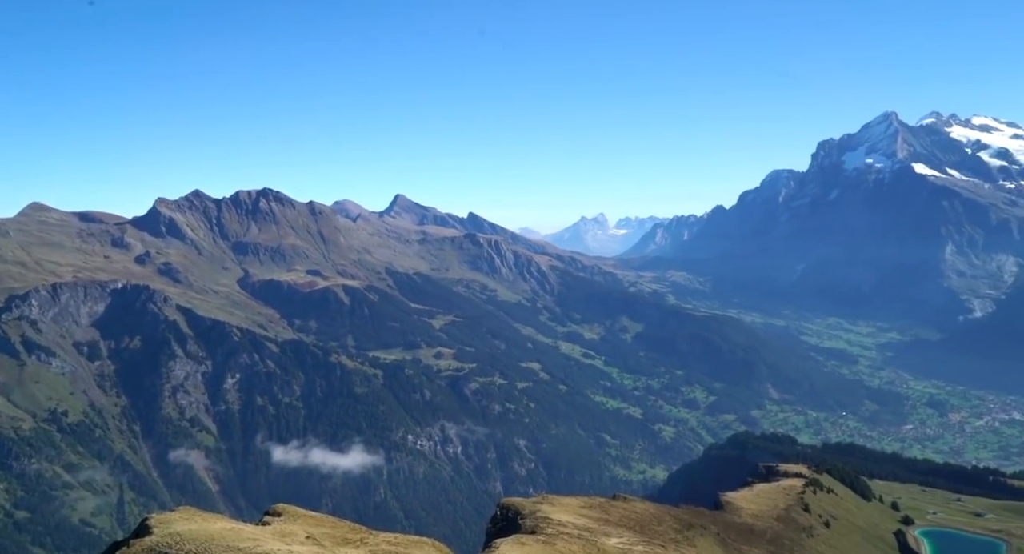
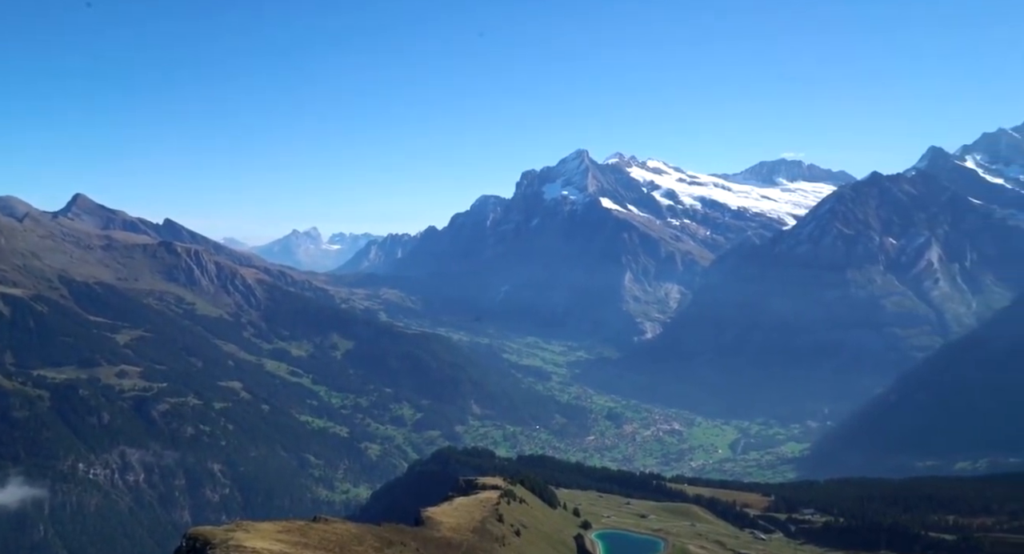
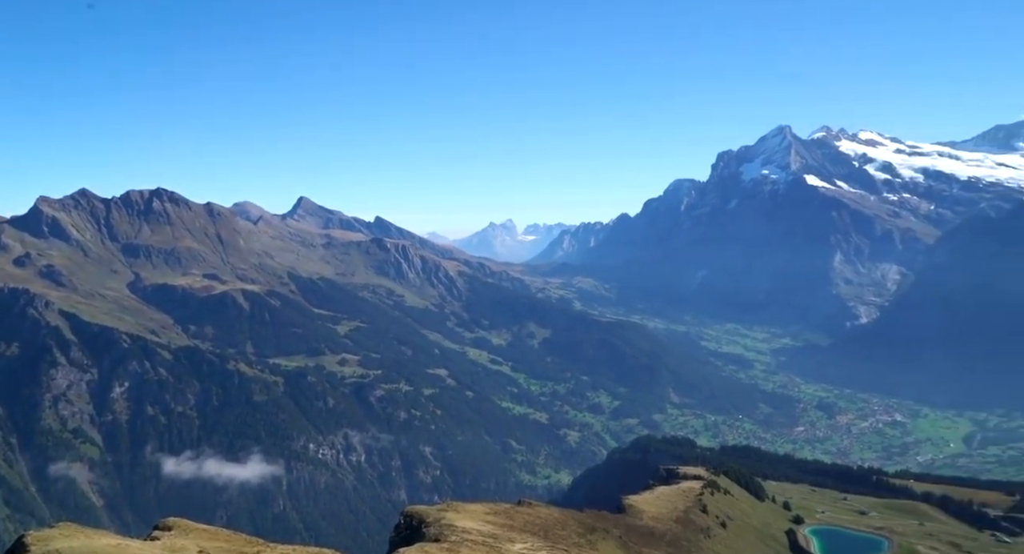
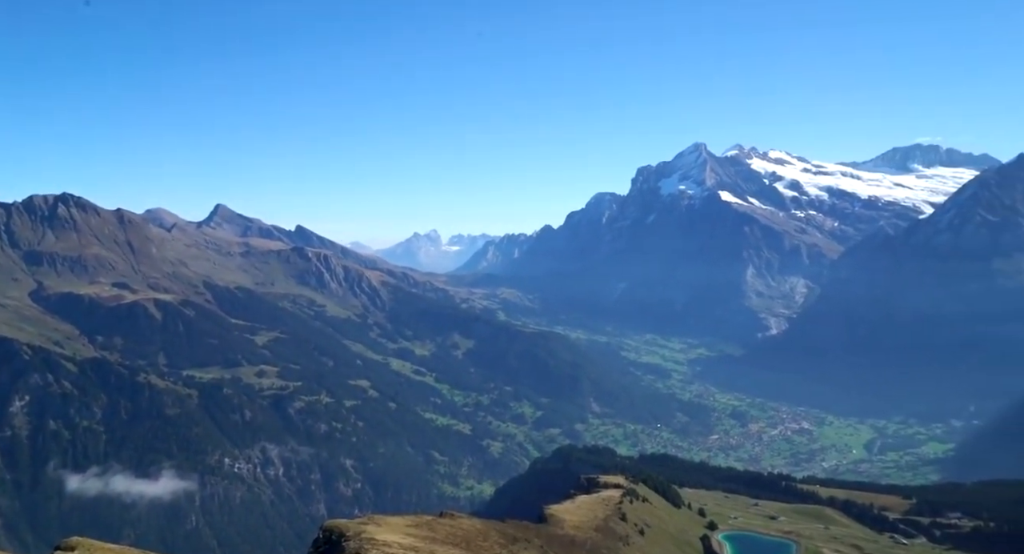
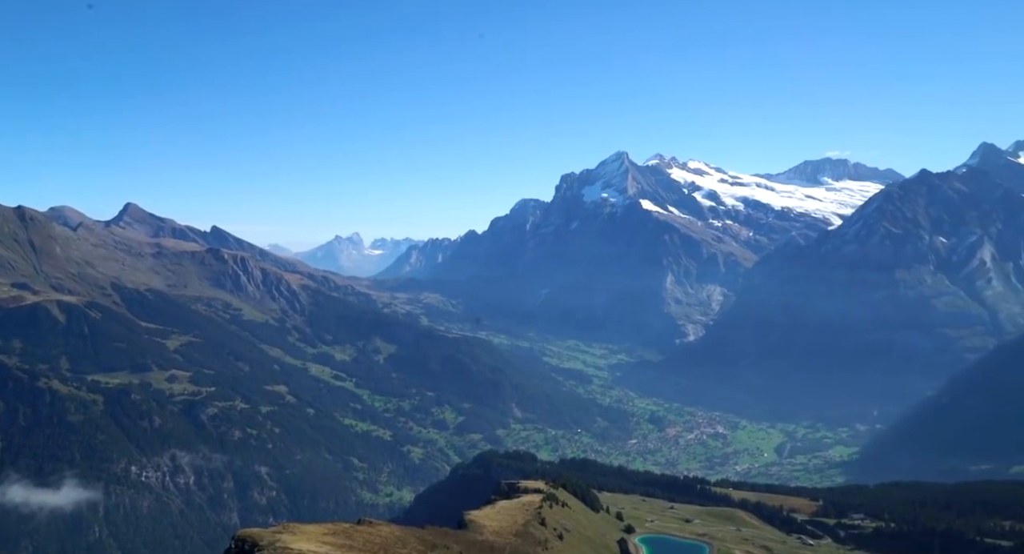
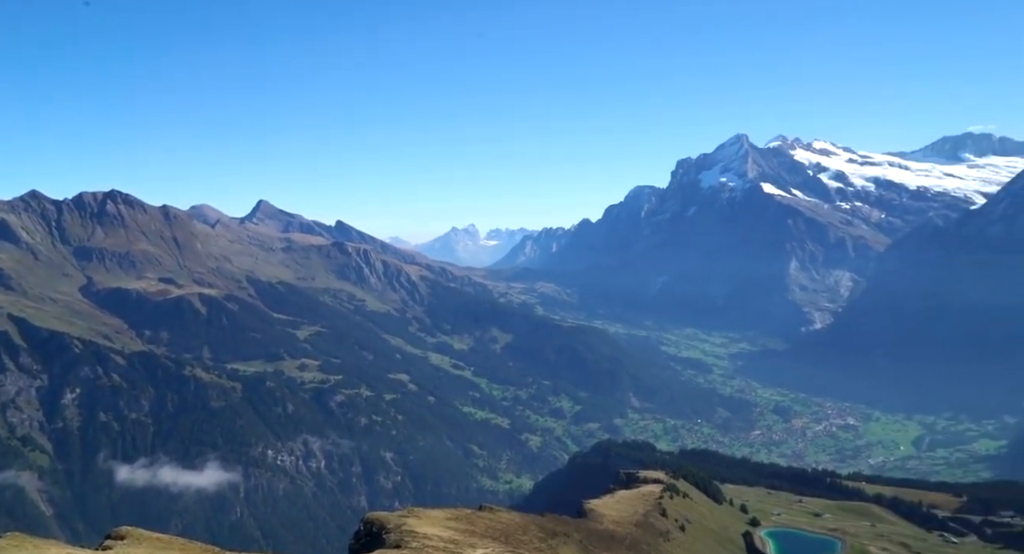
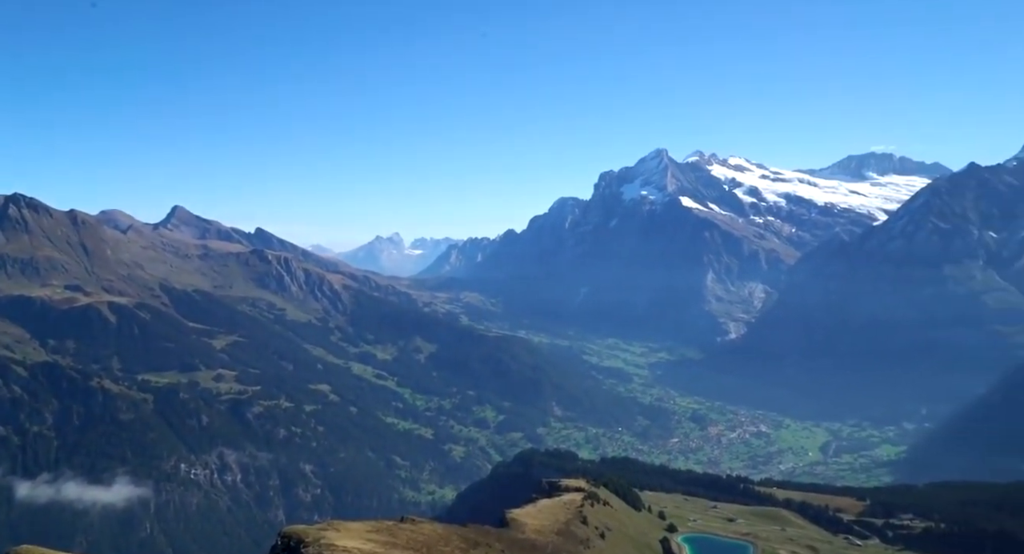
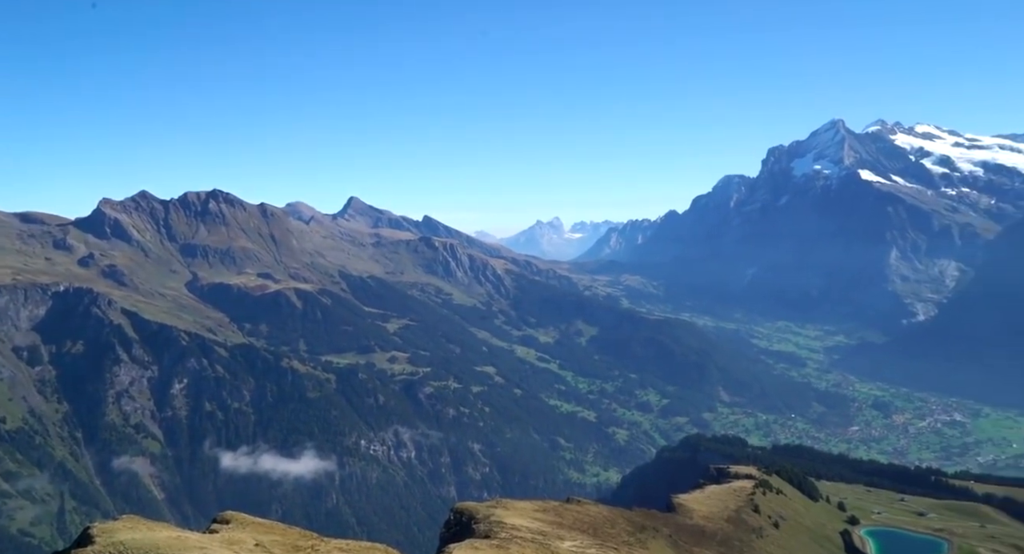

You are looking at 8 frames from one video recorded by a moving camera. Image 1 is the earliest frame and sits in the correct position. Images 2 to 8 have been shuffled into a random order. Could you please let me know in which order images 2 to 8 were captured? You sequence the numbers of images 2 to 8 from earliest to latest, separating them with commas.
8, 3, 6, 4, 7, 5, 2
